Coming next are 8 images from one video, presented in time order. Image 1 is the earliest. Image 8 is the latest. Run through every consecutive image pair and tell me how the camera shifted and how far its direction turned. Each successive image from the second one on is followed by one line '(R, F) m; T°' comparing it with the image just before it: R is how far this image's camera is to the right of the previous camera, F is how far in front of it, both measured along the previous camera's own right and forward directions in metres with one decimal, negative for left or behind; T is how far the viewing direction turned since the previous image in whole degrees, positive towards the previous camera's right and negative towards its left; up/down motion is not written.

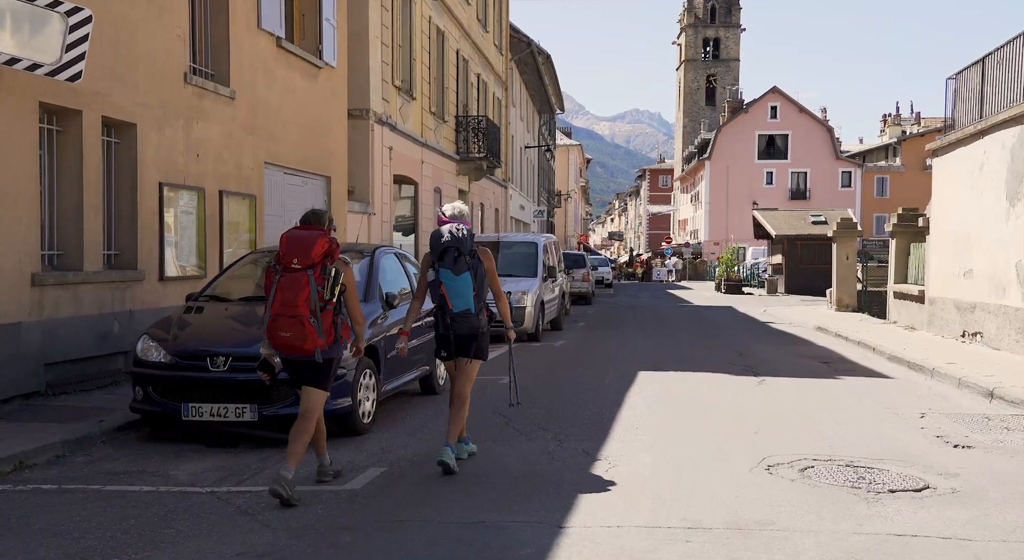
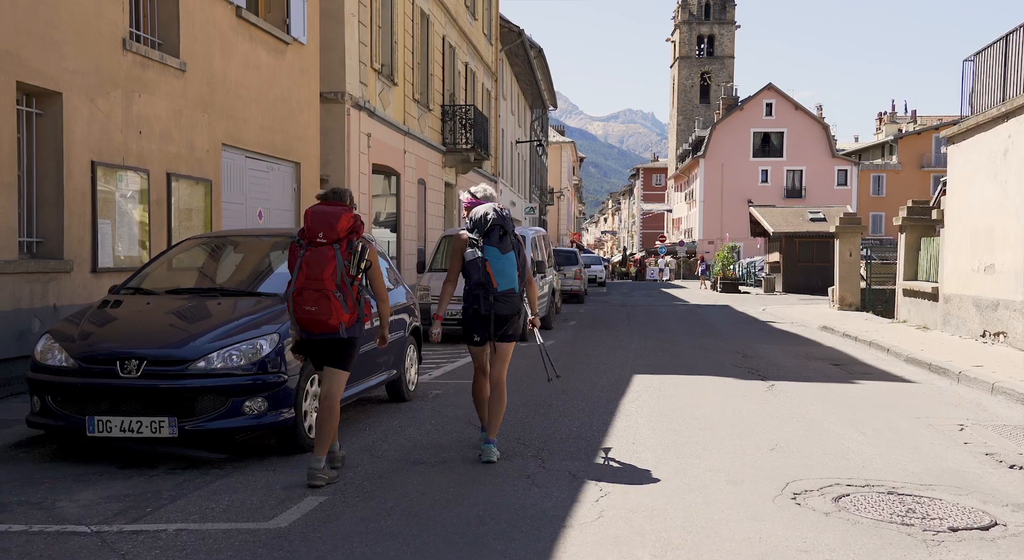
(+0.1, +1.3) m; 0°
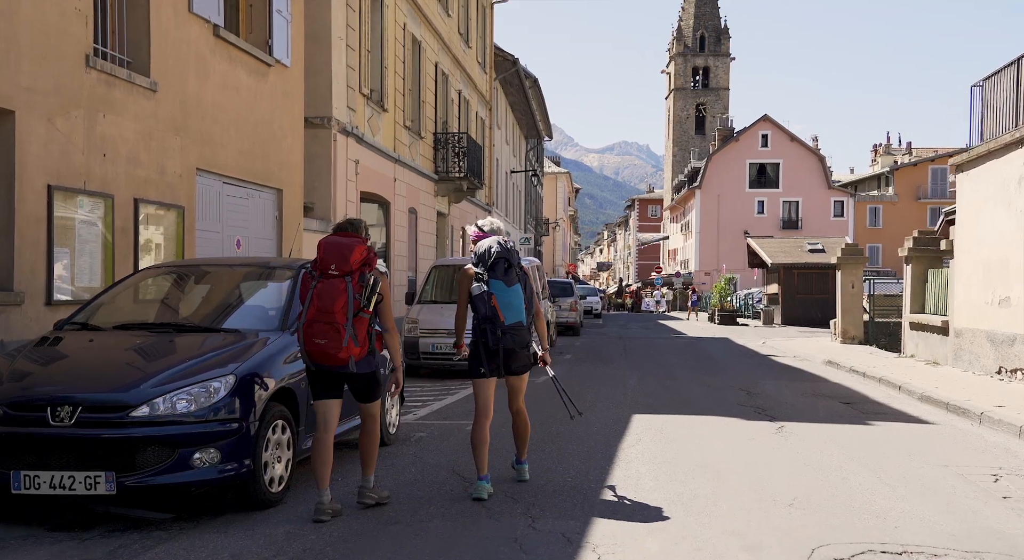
(0.0, +0.8) m; 0°
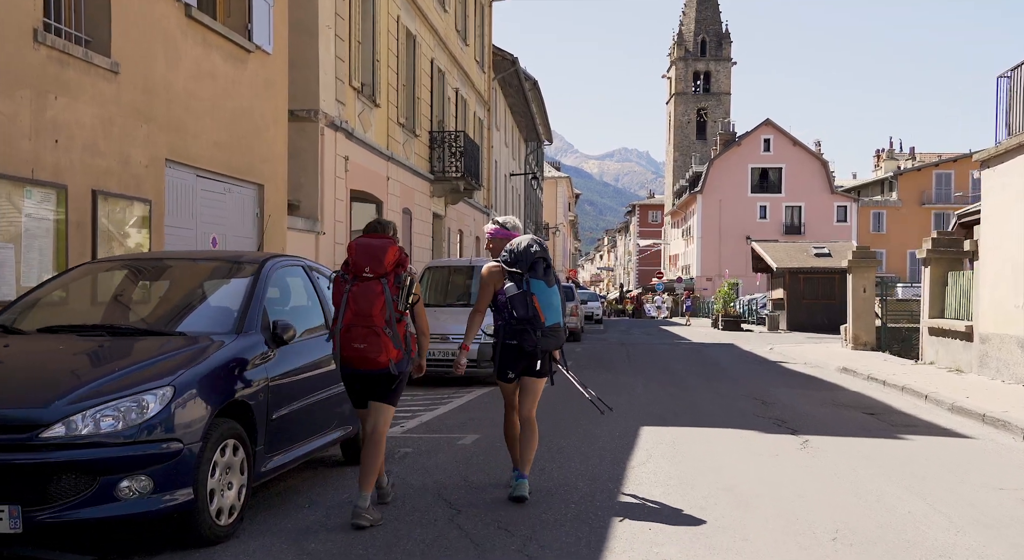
(0.0, +1.0) m; 0°
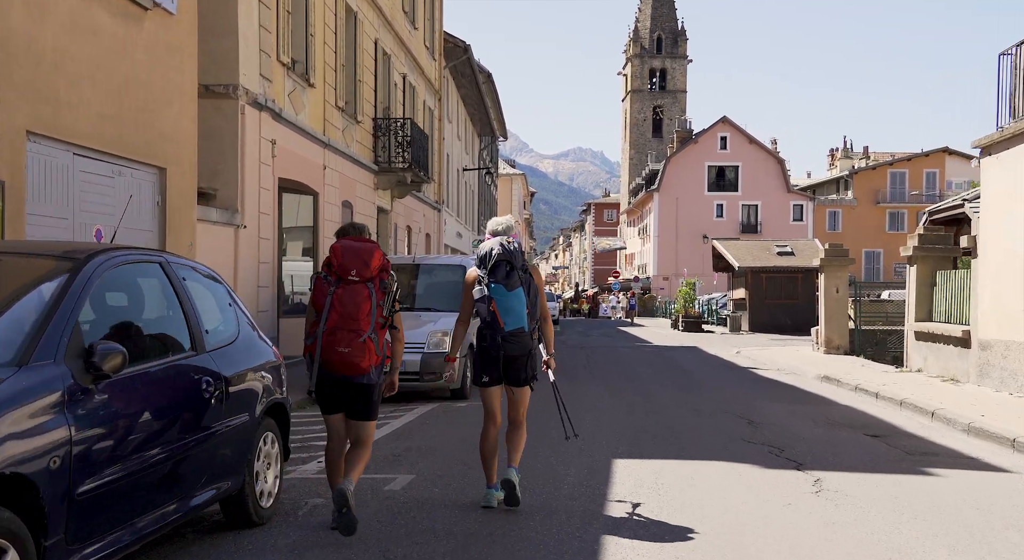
(+0.1, +2.0) m; +2°
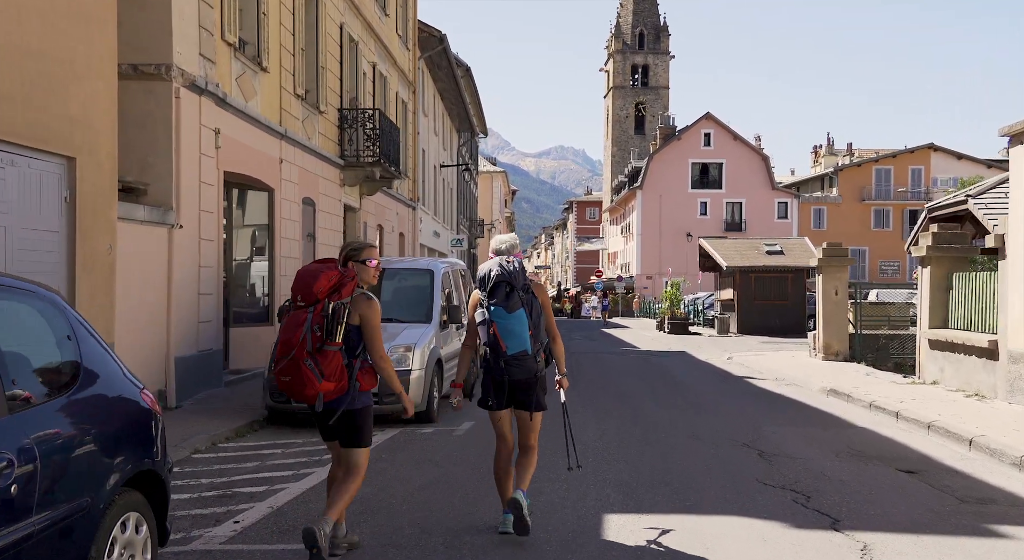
(+0.1, +1.8) m; +1°
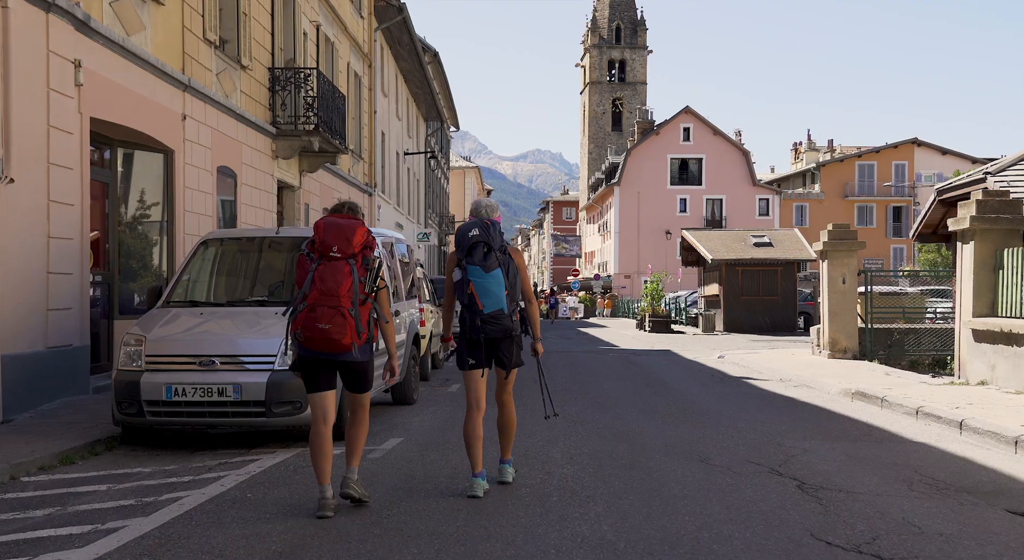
(+0.3, +3.2) m; +1°
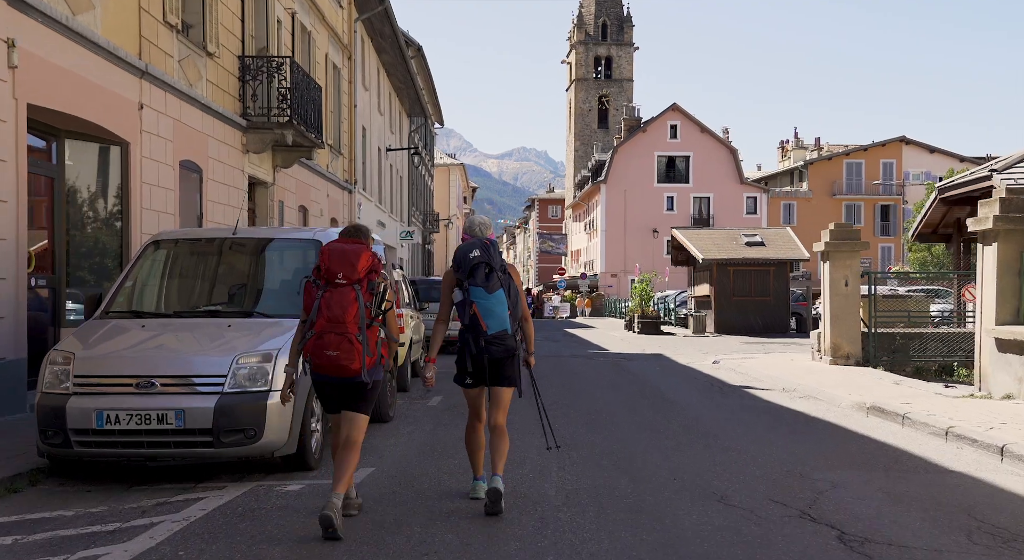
(0.0, +1.2) m; +1°
